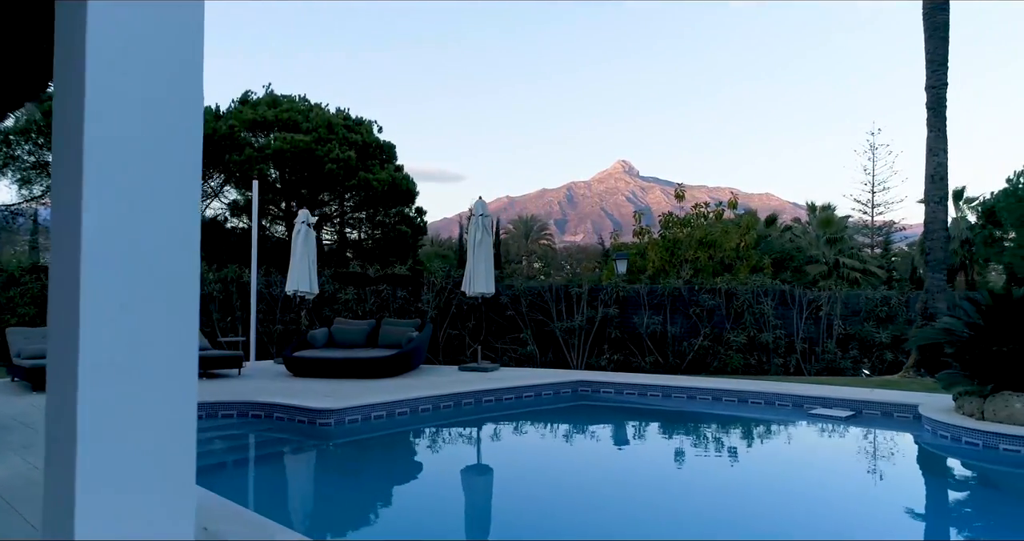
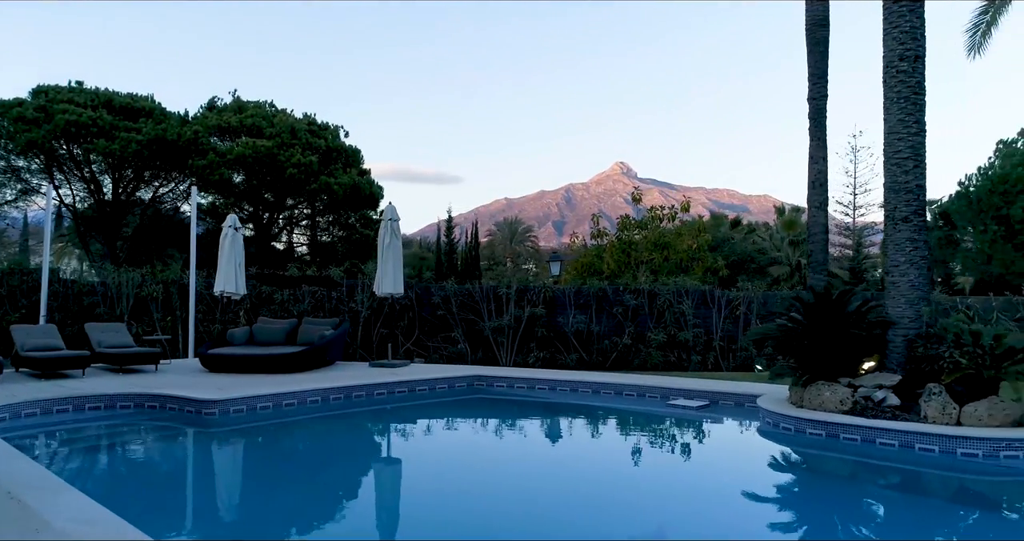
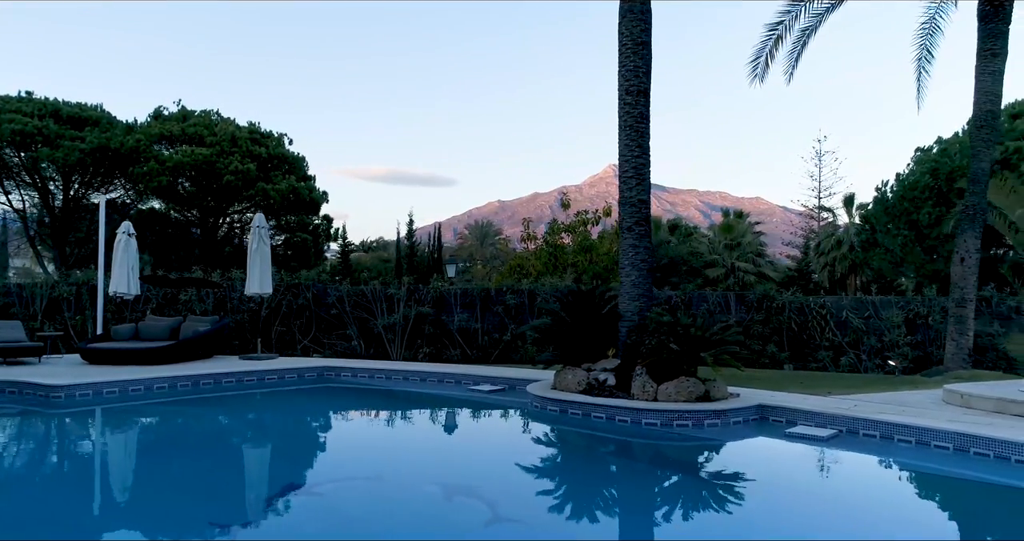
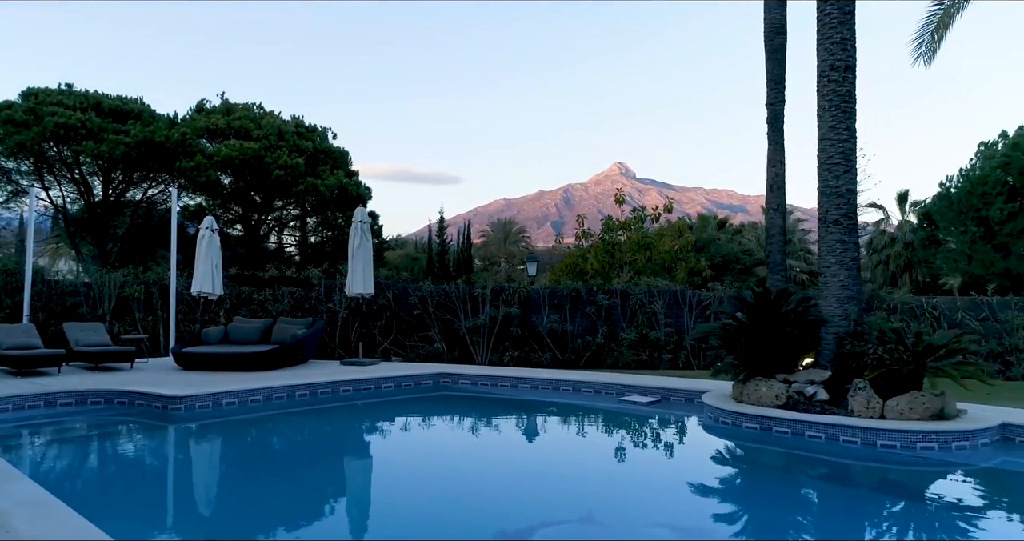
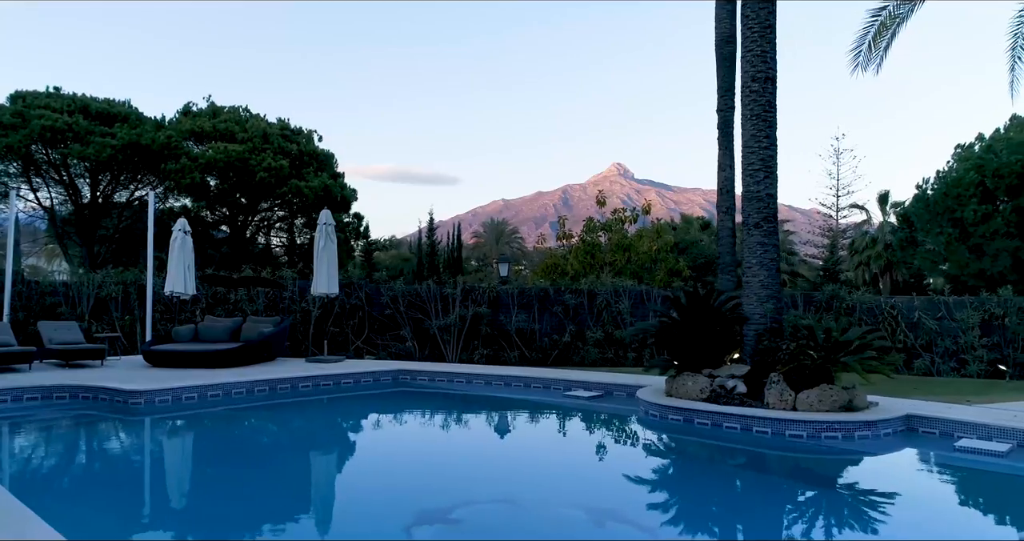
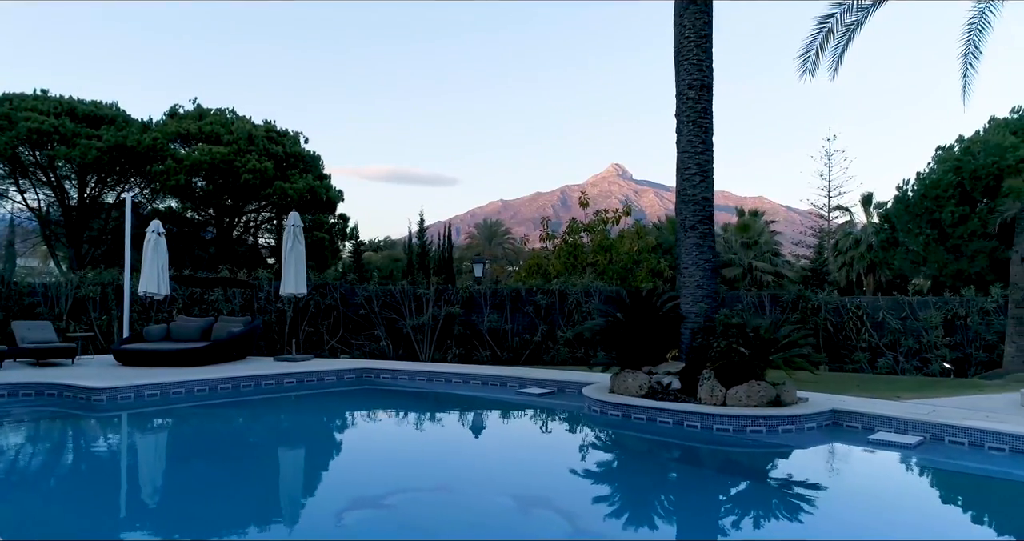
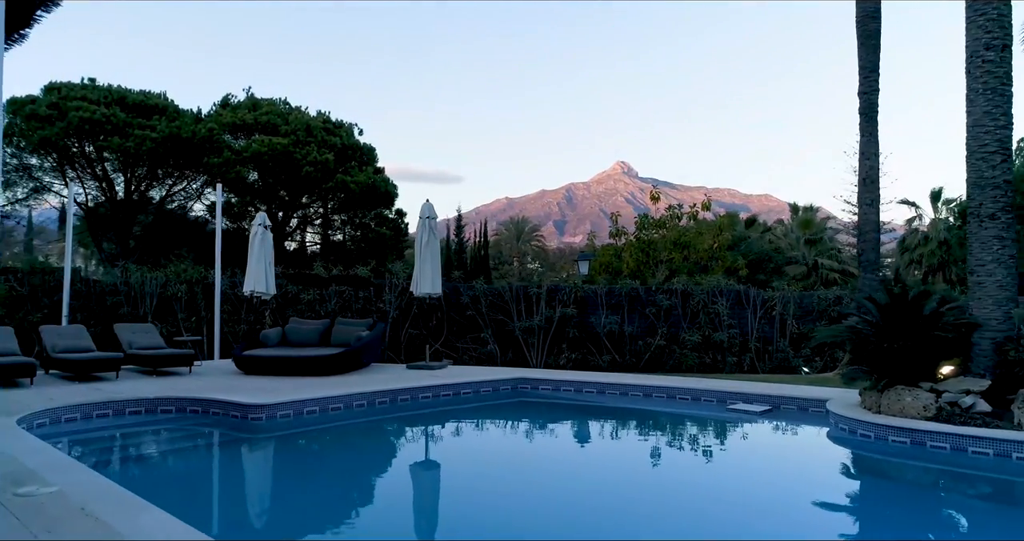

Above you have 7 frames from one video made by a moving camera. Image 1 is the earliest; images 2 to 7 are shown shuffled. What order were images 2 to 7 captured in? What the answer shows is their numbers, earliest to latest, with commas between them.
7, 2, 4, 5, 6, 3
